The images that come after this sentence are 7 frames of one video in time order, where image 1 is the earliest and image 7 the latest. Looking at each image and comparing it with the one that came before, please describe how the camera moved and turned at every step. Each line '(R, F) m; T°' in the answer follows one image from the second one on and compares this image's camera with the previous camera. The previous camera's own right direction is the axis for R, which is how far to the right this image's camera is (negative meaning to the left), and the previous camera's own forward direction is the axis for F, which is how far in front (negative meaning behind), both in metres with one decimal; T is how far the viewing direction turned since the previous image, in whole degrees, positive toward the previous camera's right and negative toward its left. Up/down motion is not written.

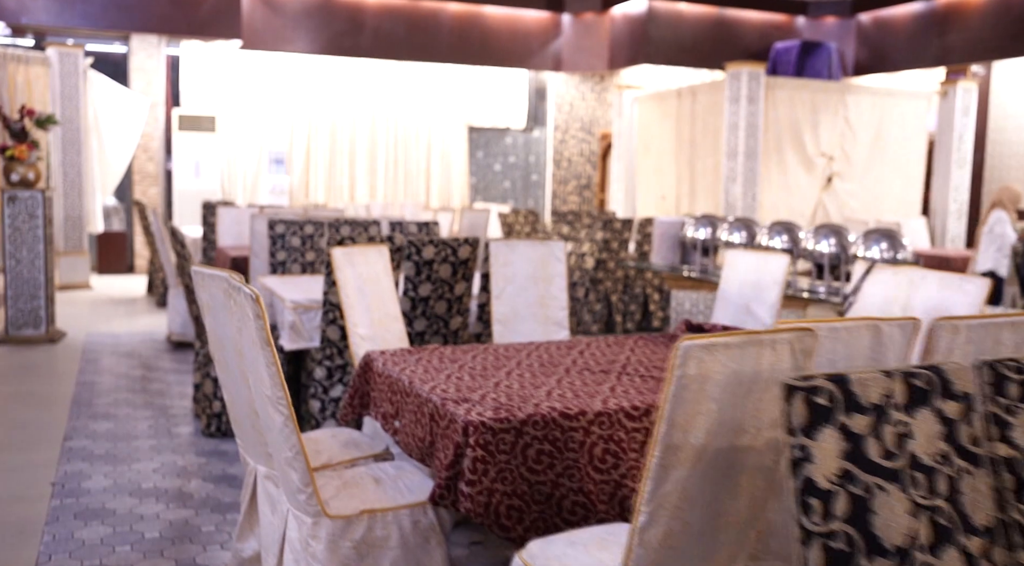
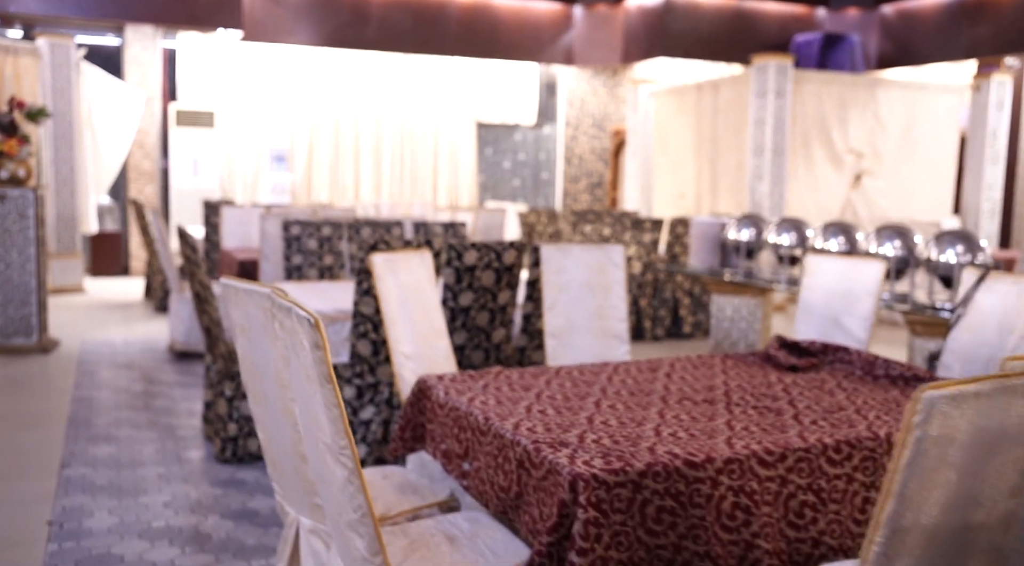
(-0.2, +0.4) m; +1°
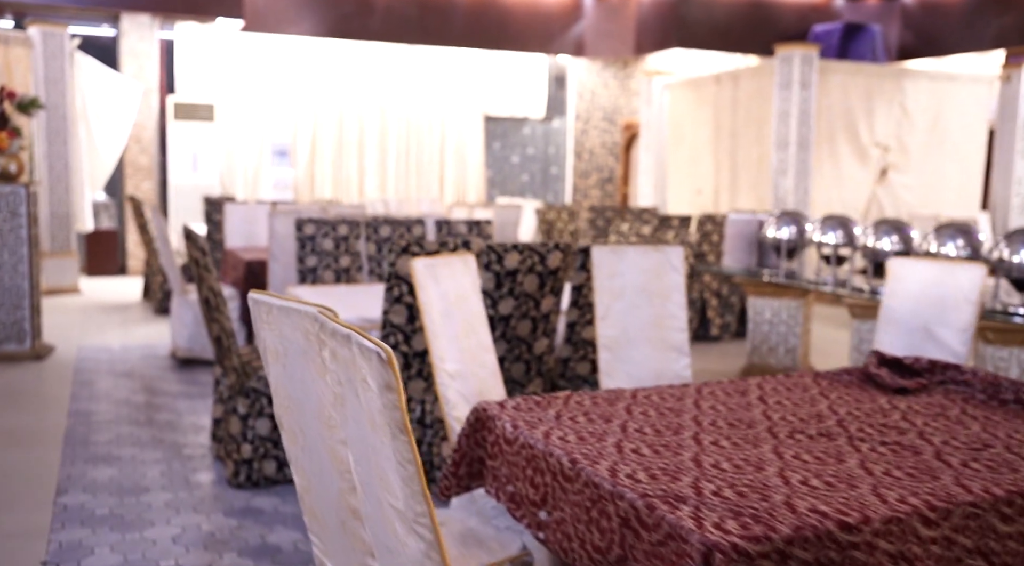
(-0.2, +0.3) m; 0°
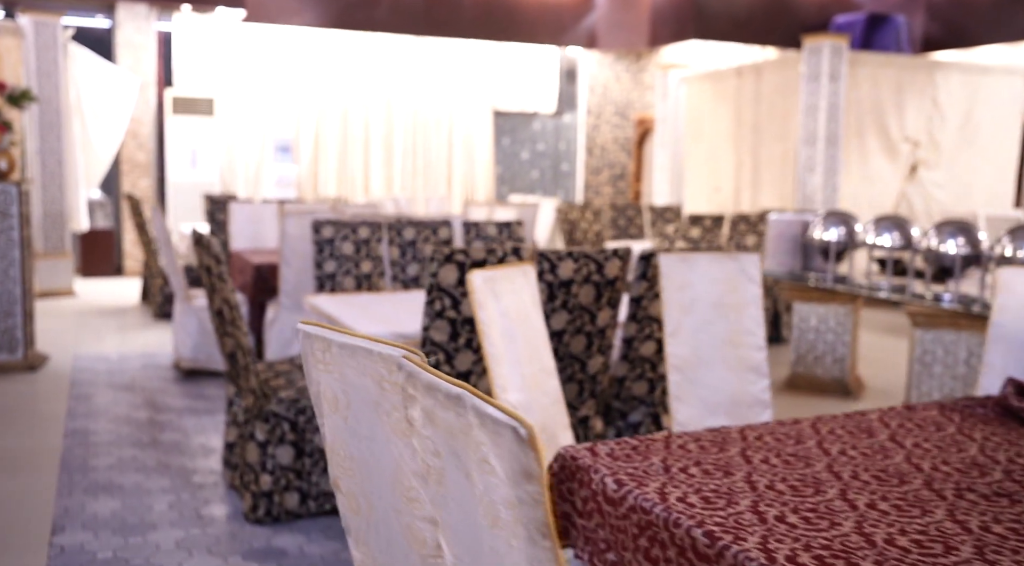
(-0.2, +0.3) m; 0°
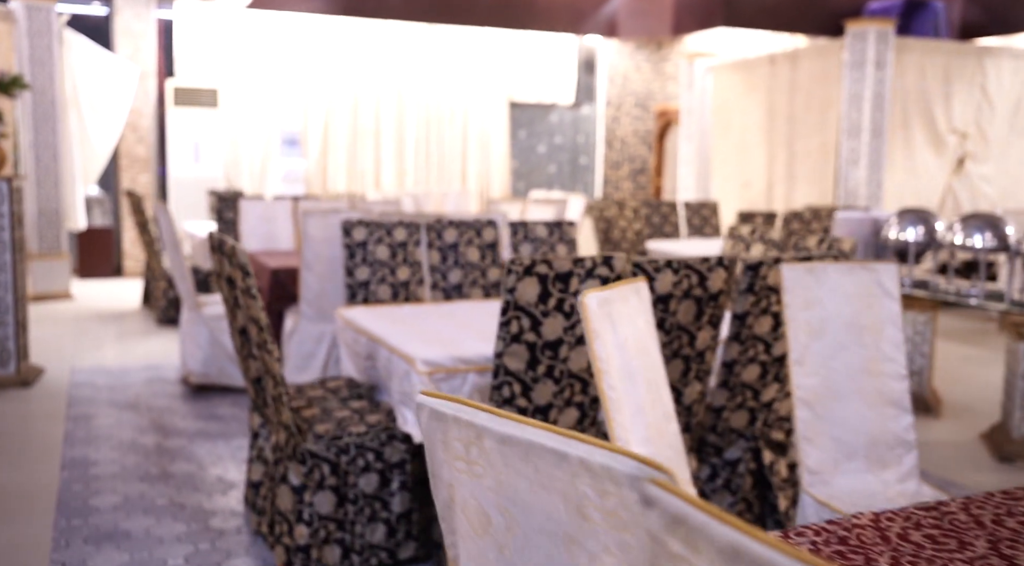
(-0.2, +0.5) m; 0°
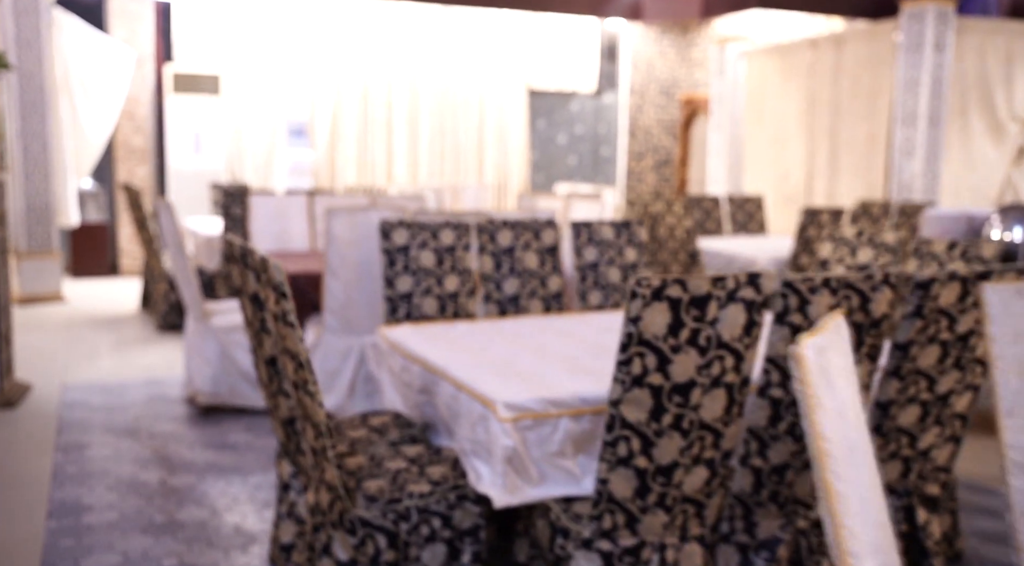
(-0.2, +0.5) m; 0°
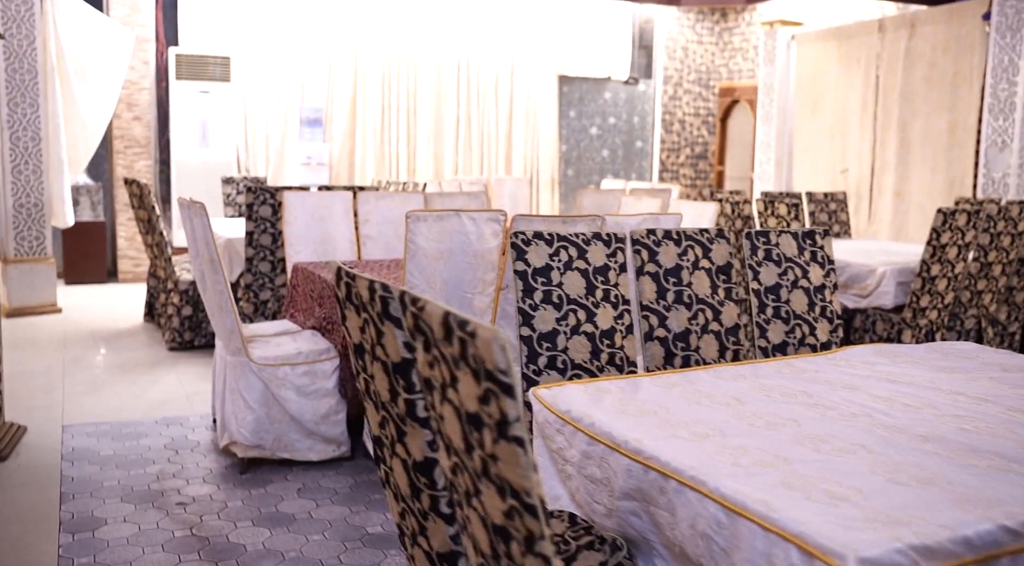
(-0.5, +0.8) m; +1°
